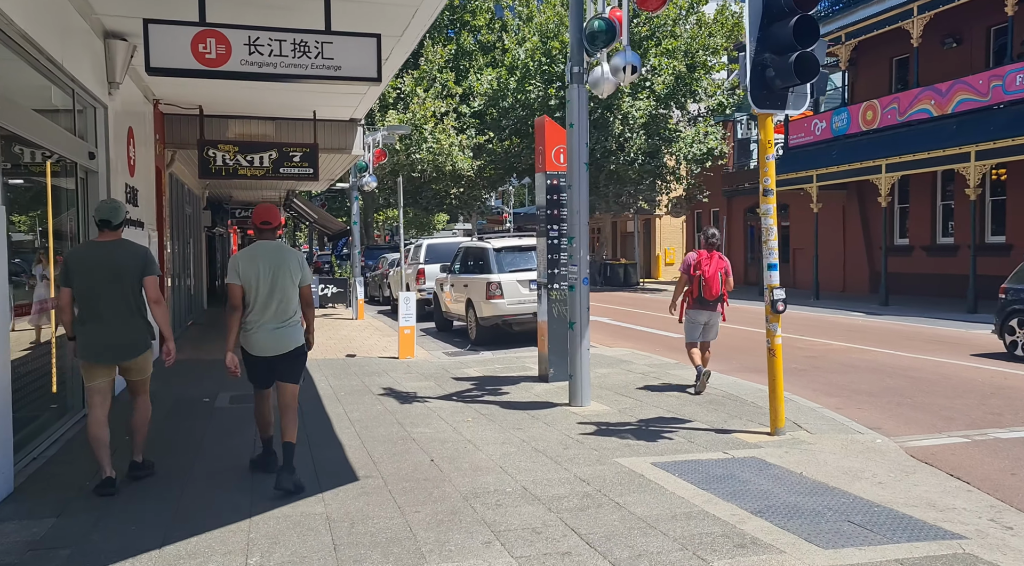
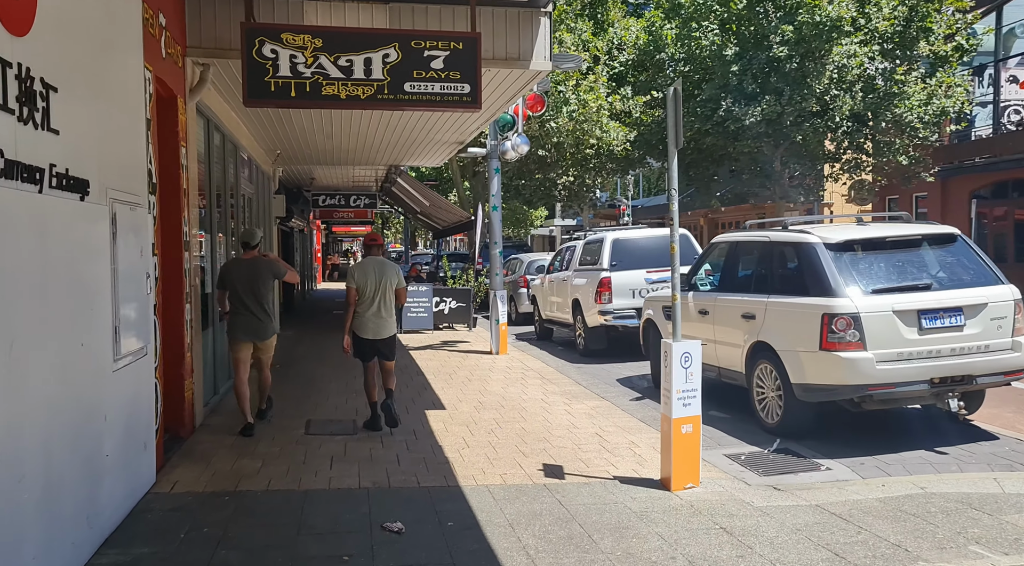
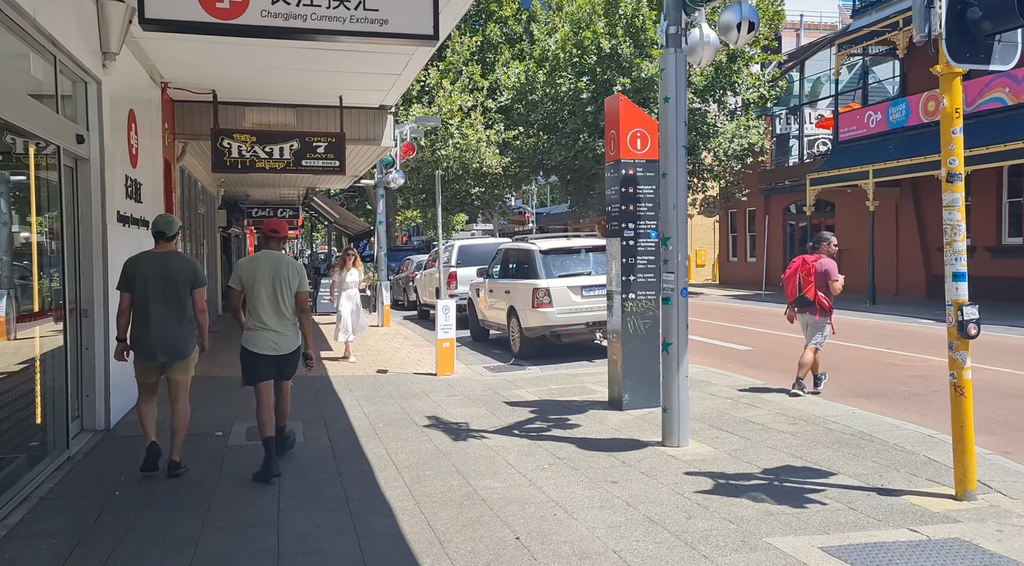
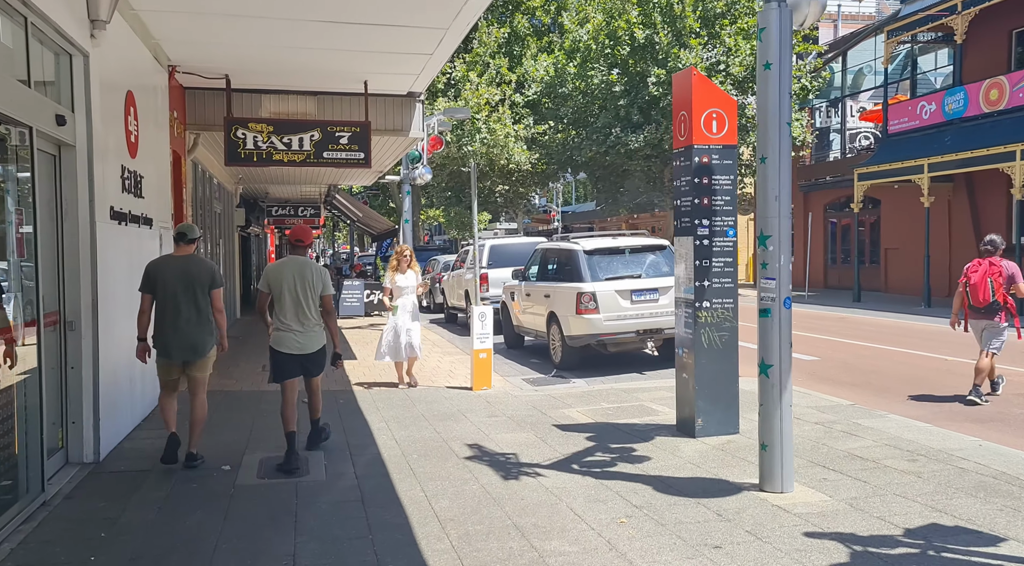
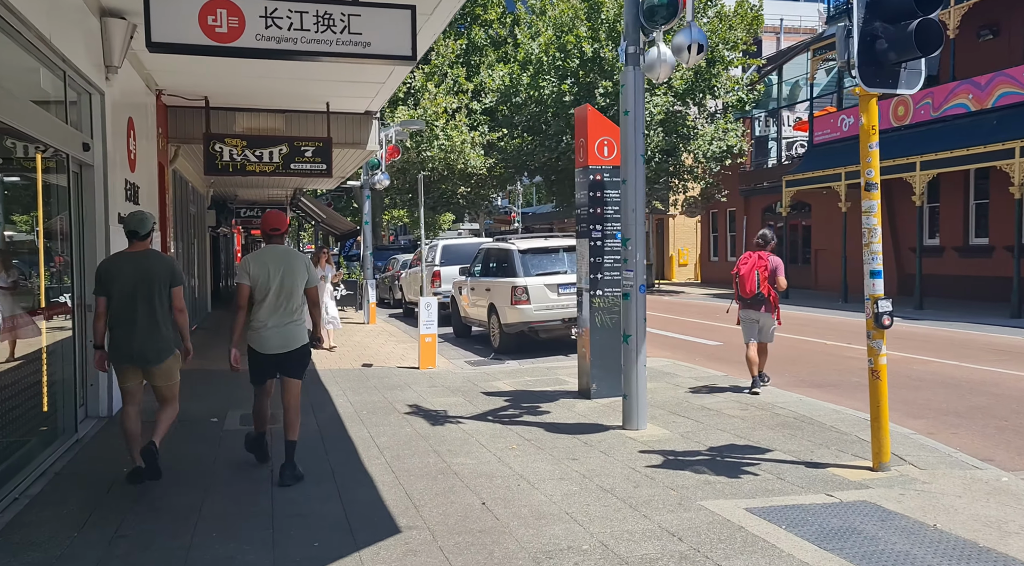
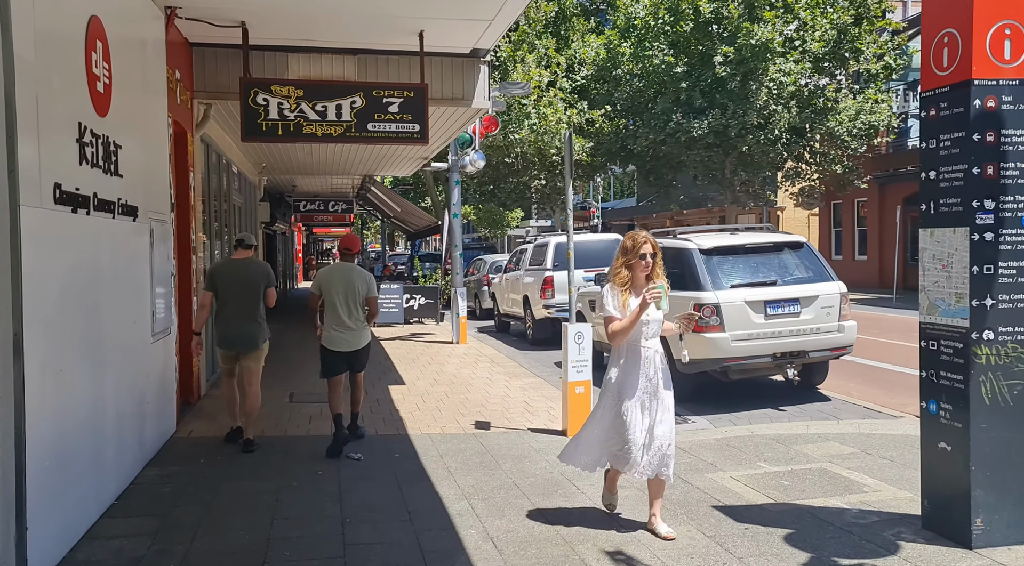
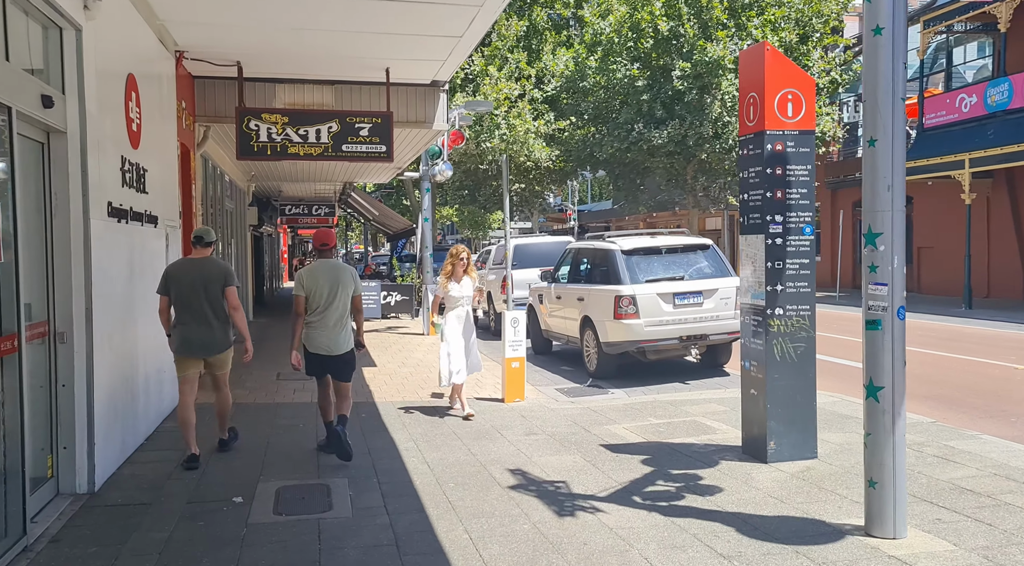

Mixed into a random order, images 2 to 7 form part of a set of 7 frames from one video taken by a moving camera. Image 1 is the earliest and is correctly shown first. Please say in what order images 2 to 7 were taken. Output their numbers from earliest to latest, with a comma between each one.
5, 3, 4, 7, 6, 2
